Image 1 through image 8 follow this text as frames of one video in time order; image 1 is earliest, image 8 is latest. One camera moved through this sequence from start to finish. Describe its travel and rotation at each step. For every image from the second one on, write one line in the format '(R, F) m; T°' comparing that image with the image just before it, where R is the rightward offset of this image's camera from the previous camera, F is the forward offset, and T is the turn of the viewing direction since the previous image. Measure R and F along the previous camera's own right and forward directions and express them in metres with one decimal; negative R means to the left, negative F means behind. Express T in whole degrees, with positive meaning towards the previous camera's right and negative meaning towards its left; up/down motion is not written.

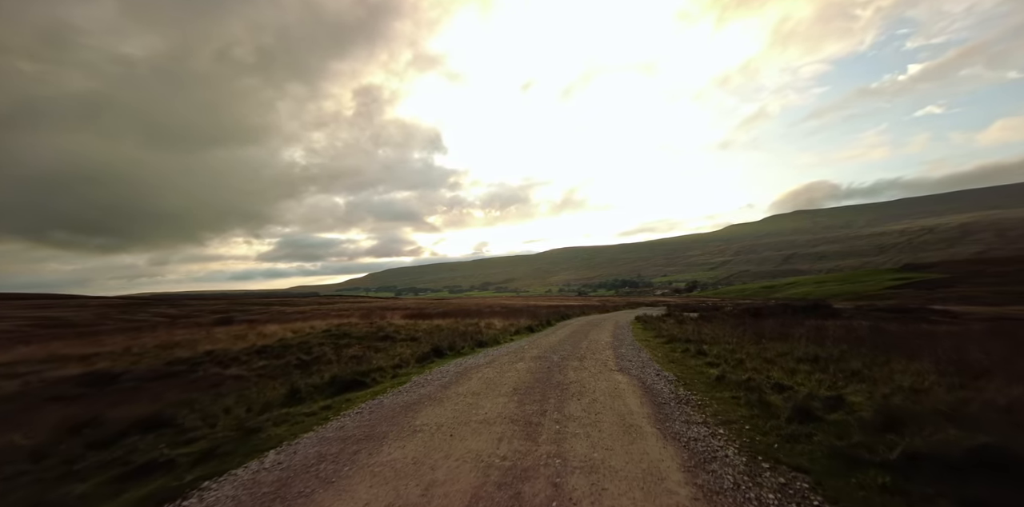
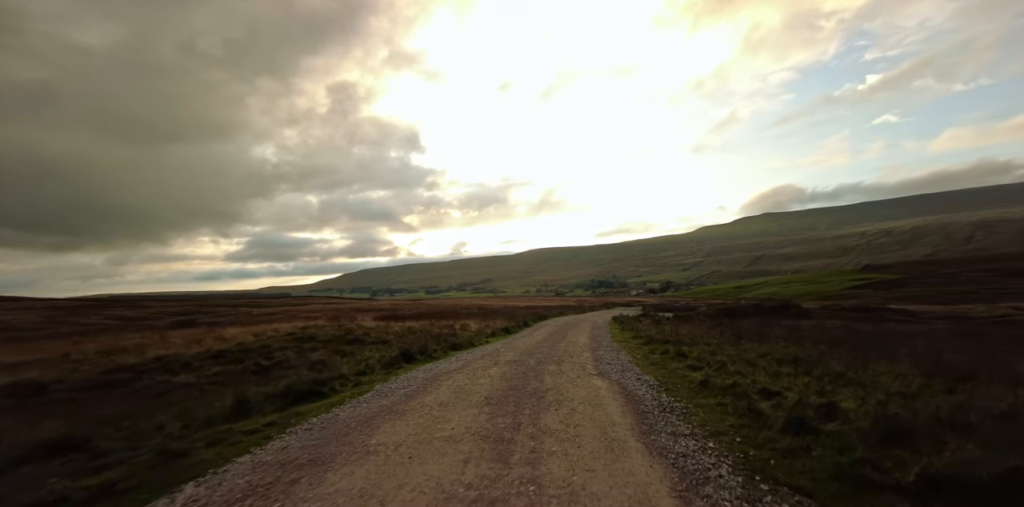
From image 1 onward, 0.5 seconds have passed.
(+0.2, +1.1) m; +3°
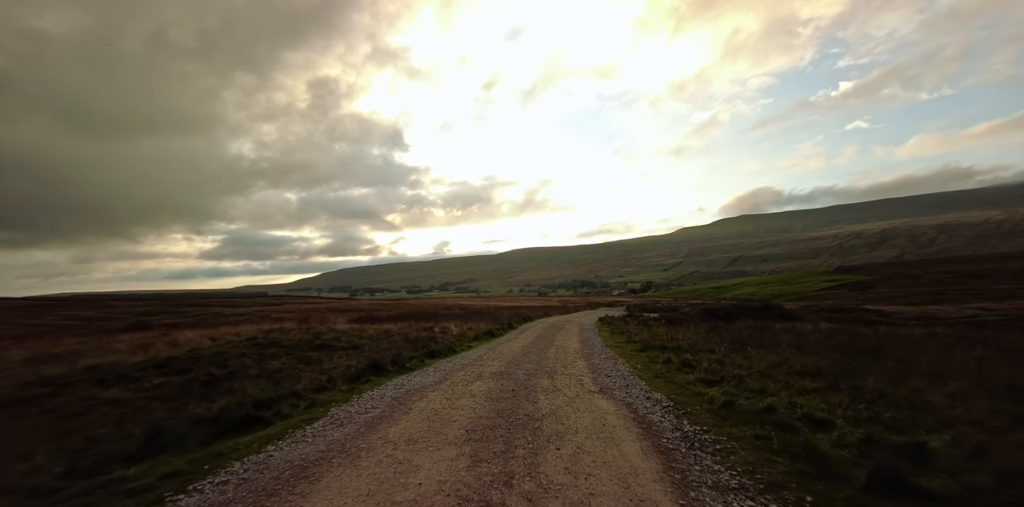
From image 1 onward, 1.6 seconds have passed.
(-0.1, +2.6) m; +2°
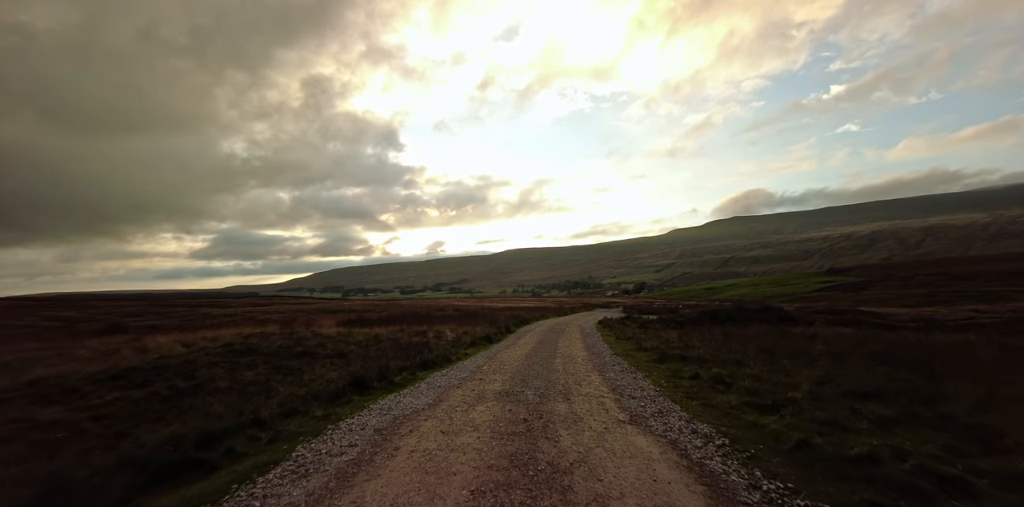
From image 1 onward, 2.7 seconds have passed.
(-0.5, +2.6) m; +1°
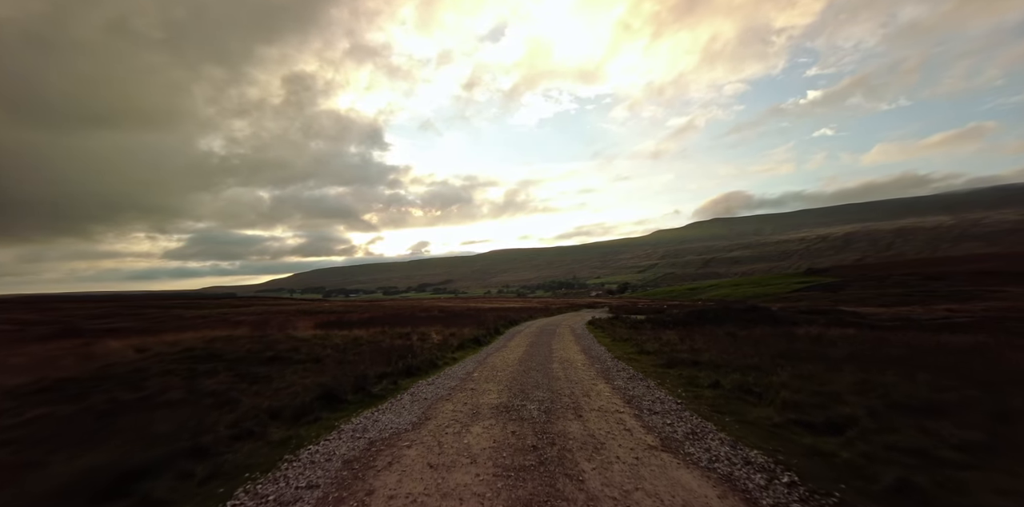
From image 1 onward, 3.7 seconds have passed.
(-0.5, +2.3) m; +2°
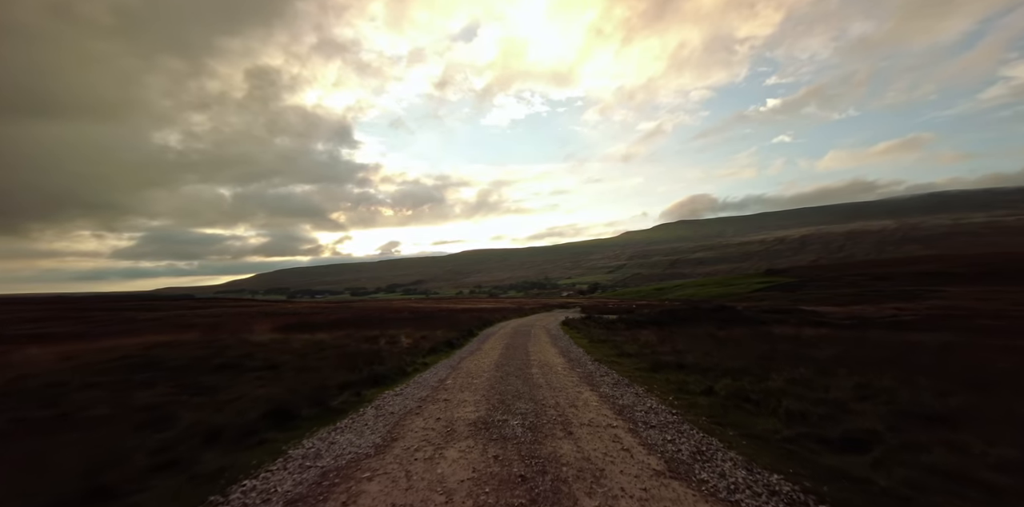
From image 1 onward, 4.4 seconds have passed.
(-0.2, +1.6) m; +4°
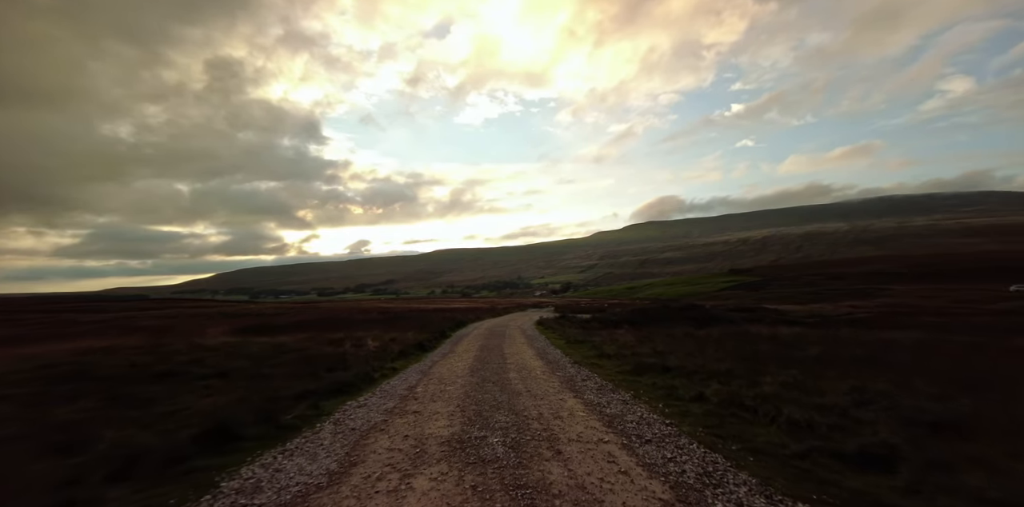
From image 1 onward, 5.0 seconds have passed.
(-0.2, +1.4) m; +4°
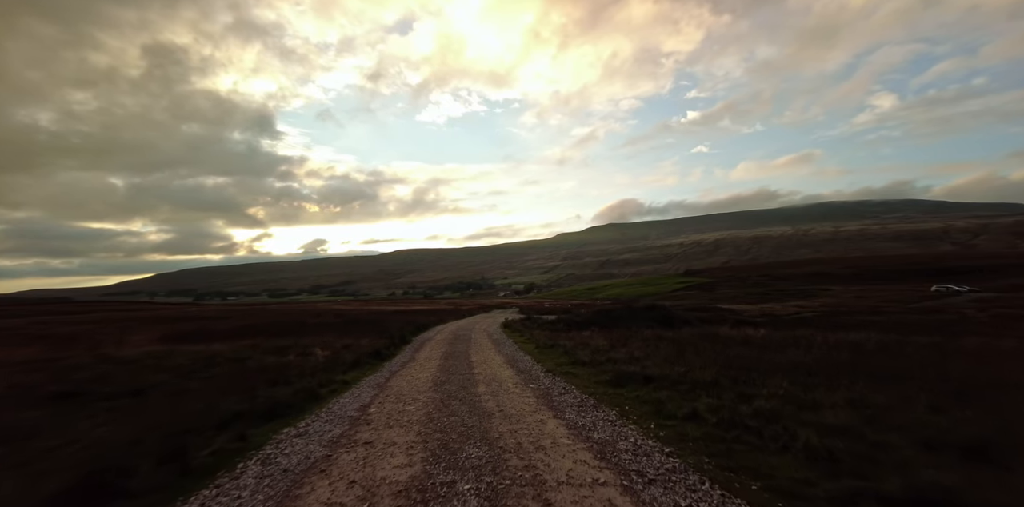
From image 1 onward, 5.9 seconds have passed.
(-0.3, +2.0) m; +5°
